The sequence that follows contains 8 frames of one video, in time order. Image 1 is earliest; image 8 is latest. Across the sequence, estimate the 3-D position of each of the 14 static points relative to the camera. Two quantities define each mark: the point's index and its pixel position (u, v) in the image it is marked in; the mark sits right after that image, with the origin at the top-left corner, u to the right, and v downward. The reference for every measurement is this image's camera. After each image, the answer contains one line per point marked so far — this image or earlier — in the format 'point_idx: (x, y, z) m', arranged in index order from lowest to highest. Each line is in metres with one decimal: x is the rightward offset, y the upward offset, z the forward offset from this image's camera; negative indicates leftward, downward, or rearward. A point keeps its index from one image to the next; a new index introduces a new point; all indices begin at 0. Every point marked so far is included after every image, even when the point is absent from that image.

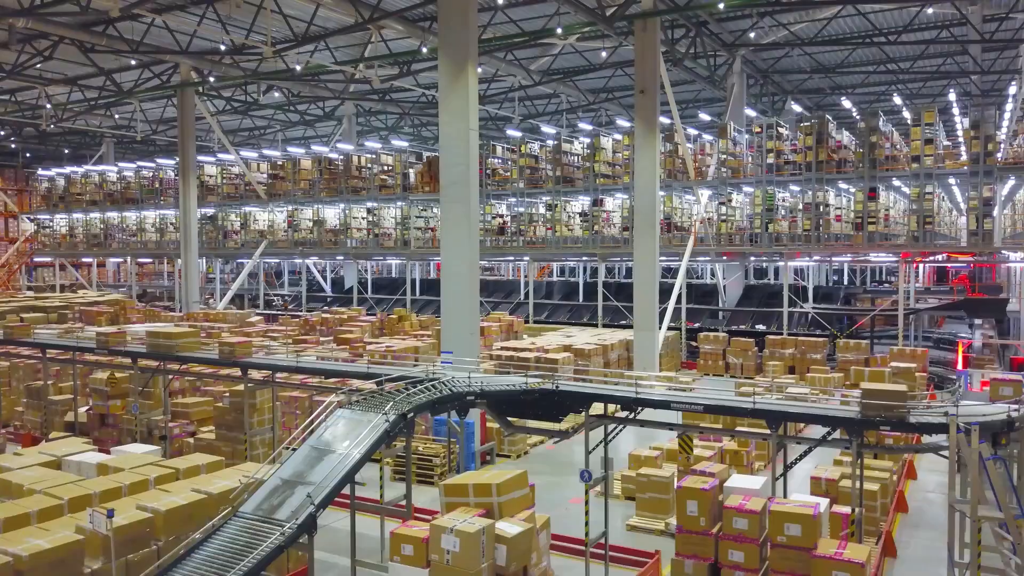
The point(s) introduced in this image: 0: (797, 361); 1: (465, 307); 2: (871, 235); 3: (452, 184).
0: (+7.2, -1.9, +18.9) m
1: (-0.8, -0.3, +11.2) m
2: (+9.2, +1.4, +19.0) m
3: (-0.9, +1.5, +11.0) m
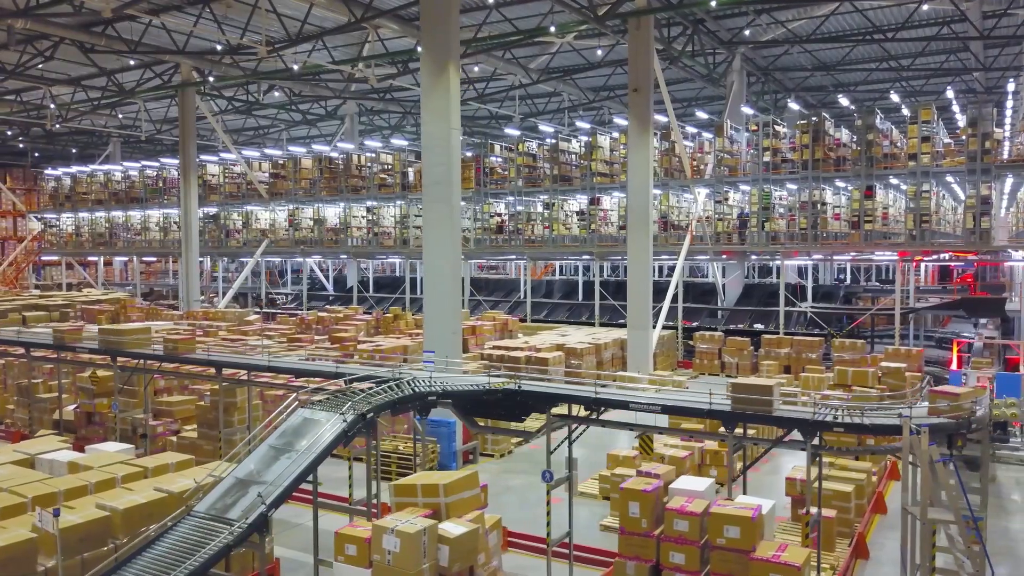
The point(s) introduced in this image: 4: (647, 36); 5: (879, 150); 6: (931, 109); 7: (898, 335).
0: (+7.1, -1.8, +18.7) m
1: (-1.0, -0.3, +11.2) m
2: (+9.0, +1.4, +18.8) m
3: (-1.2, +1.5, +11.0) m
4: (+3.1, +5.9, +17.3) m
5: (+9.4, +3.5, +19.0) m
6: (+10.3, +4.4, +18.3) m
7: (+10.0, -1.2, +19.4) m
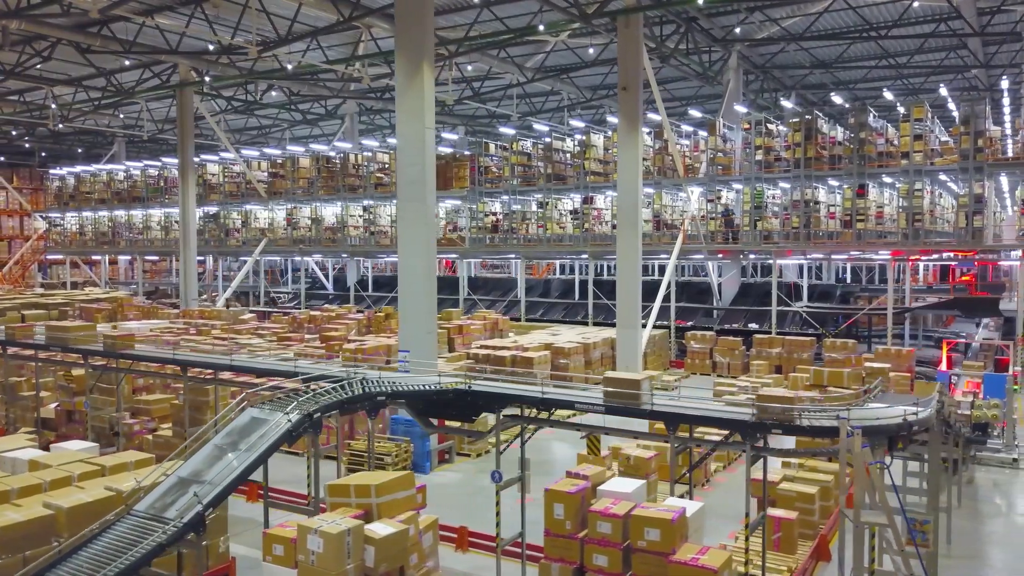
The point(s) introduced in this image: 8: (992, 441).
0: (+6.8, -1.8, +18.6) m
1: (-1.4, -0.3, +11.2) m
2: (+8.8, +1.4, +18.7) m
3: (-1.6, +1.5, +10.9) m
4: (+2.9, +5.9, +17.2) m
5: (+9.1, +3.6, +18.9) m
6: (+10.0, +4.4, +18.1) m
7: (+9.7, -1.2, +19.2) m
8: (+7.3, -2.3, +11.3) m
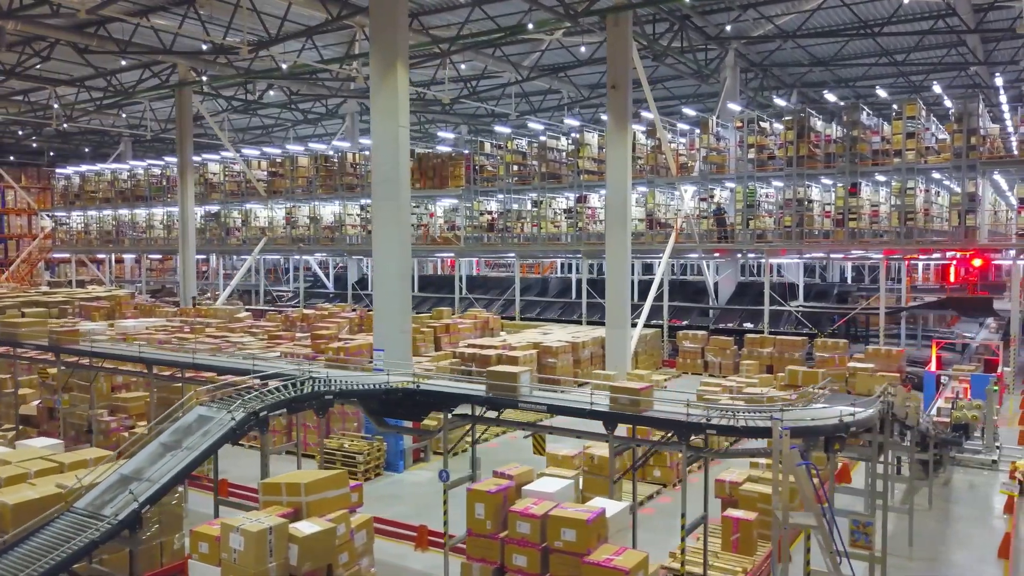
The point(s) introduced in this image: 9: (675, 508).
0: (+6.5, -1.8, +18.5) m
1: (-1.7, -0.3, +11.2) m
2: (+8.5, +1.4, +18.6) m
3: (-1.9, +1.6, +10.9) m
4: (+2.6, +5.9, +17.1) m
5: (+8.9, +3.6, +18.7) m
6: (+9.8, +4.4, +17.9) m
7: (+9.5, -1.2, +19.1) m
8: (+6.9, -2.3, +11.2) m
9: (+2.1, -2.8, +9.6) m
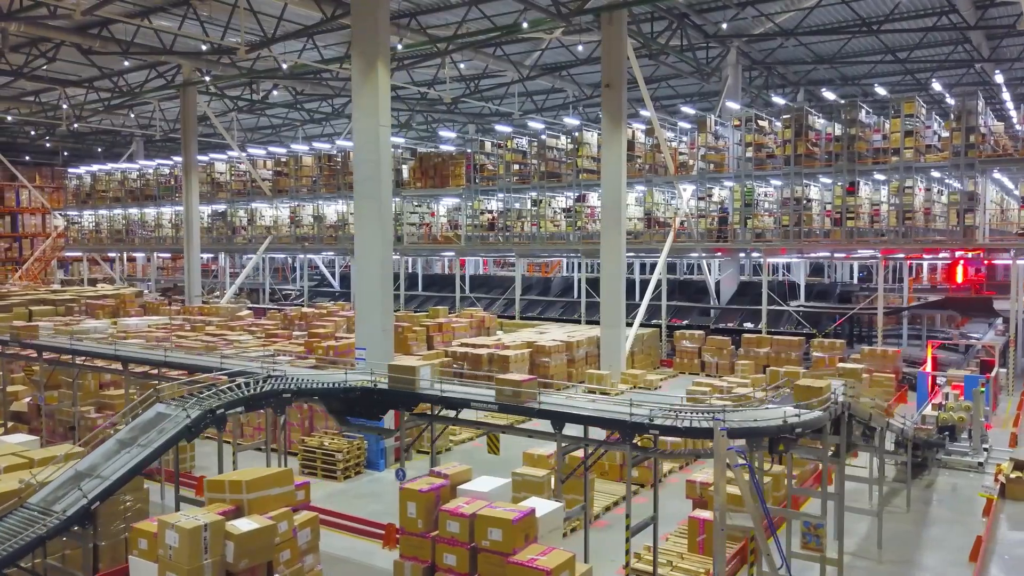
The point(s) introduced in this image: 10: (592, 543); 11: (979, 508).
0: (+6.4, -1.8, +18.4) m
1: (-2.0, -0.2, +11.2) m
2: (+8.4, +1.4, +18.4) m
3: (-2.2, +1.6, +11.0) m
4: (+2.5, +5.9, +17.1) m
5: (+8.7, +3.6, +18.6) m
6: (+9.6, +4.4, +17.8) m
7: (+9.3, -1.2, +18.9) m
8: (+6.7, -2.3, +11.1) m
9: (+1.8, -2.8, +9.6) m
10: (+0.9, -3.0, +8.6) m
11: (+5.6, -2.6, +9.0) m
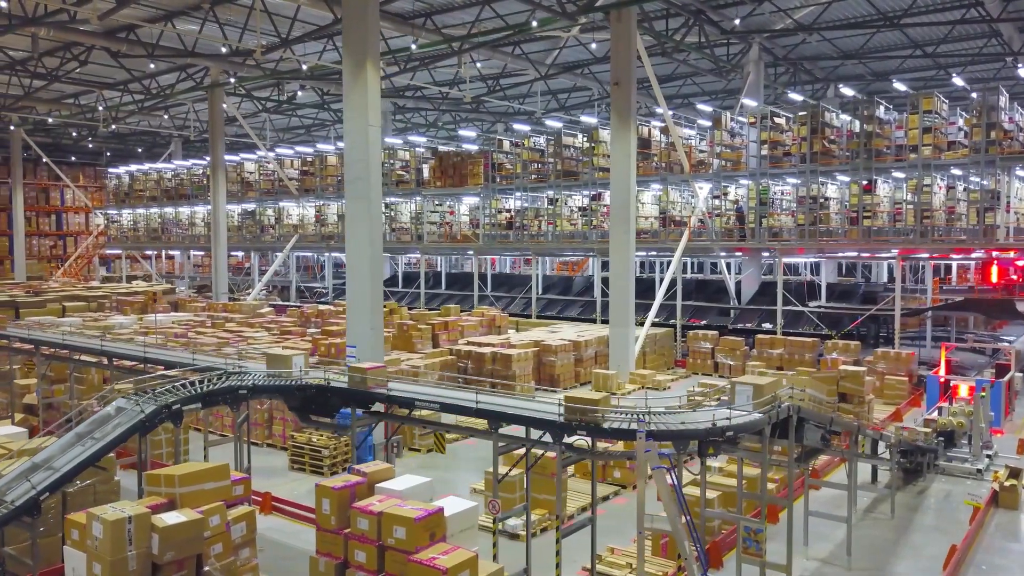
0: (+6.6, -1.8, +18.1) m
1: (-2.1, -0.2, +11.3) m
2: (+8.6, +1.4, +18.0) m
3: (-2.3, +1.6, +11.1) m
4: (+2.6, +5.9, +17.0) m
5: (+9.0, +3.6, +18.1) m
6: (+9.8, +4.4, +17.3) m
7: (+9.6, -1.2, +18.4) m
8: (+6.5, -2.3, +10.7) m
9: (+1.5, -2.8, +9.5) m
10: (+0.6, -3.0, +8.6) m
11: (+5.4, -2.7, +8.7) m
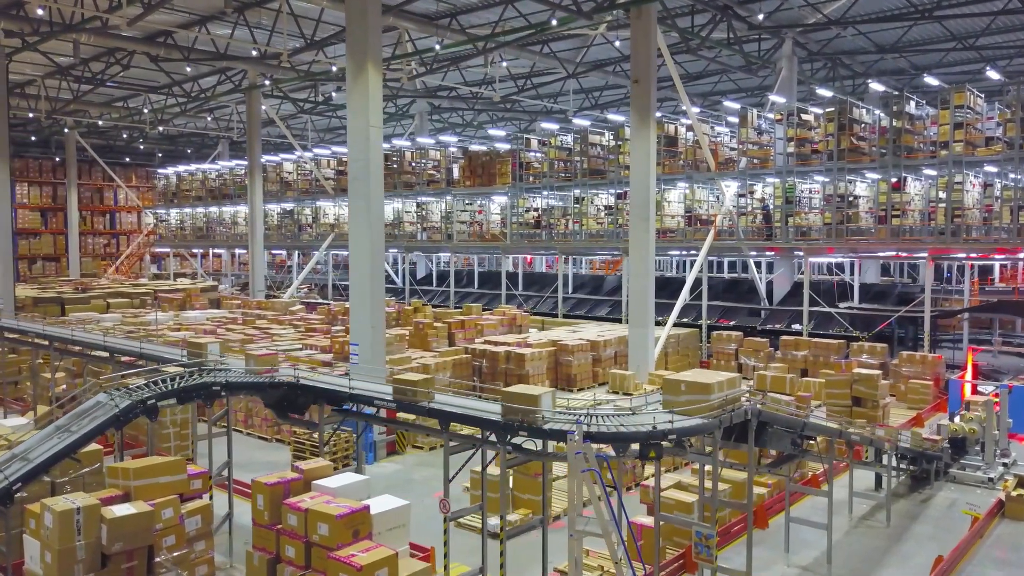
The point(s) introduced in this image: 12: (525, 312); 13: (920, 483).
0: (+7.1, -1.8, +17.7) m
1: (-2.1, -0.2, +11.5) m
2: (+9.0, +1.4, +17.4) m
3: (-2.3, +1.6, +11.3) m
4: (+3.0, +5.9, +16.8) m
5: (+9.4, +3.5, +17.5) m
6: (+10.2, +4.4, +16.6) m
7: (+10.0, -1.2, +17.8) m
8: (+6.4, -2.4, +10.4) m
9: (+1.4, -2.8, +9.4) m
10: (+0.4, -3.0, +8.5) m
11: (+5.2, -2.7, +8.4) m
12: (+0.4, -0.6, +19.9) m
13: (+5.7, -2.7, +10.4) m
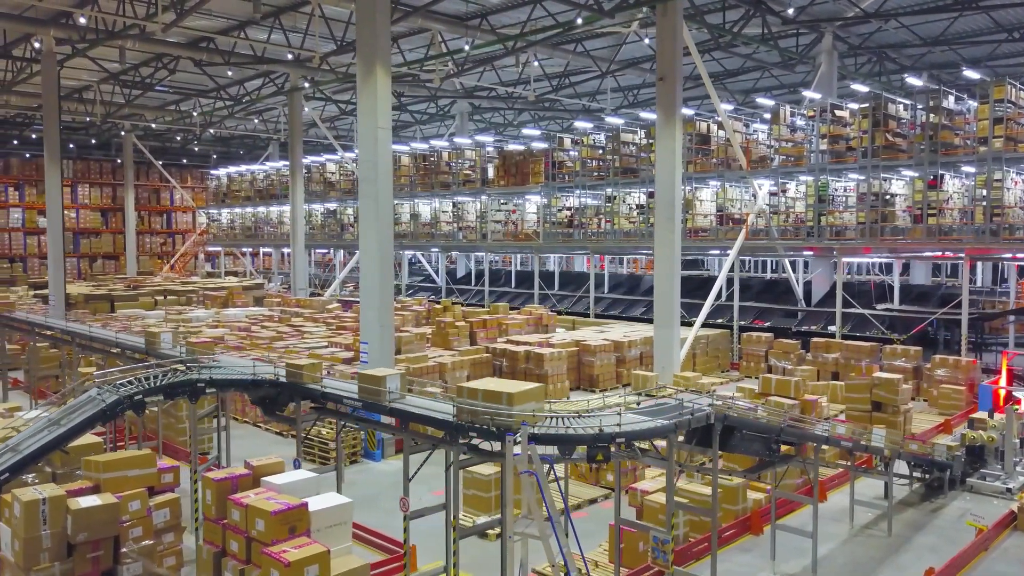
0: (+7.6, -1.8, +17.2) m
1: (-2.0, -0.2, +11.6) m
2: (+9.6, +1.3, +16.8) m
3: (-2.2, +1.6, +11.4) m
4: (+3.6, +5.9, +16.5) m
5: (+10.0, +3.5, +16.9) m
6: (+10.7, +4.4, +15.9) m
7: (+10.6, -1.3, +17.1) m
8: (+6.5, -2.4, +9.9) m
9: (+1.4, -2.8, +9.3) m
10: (+0.3, -3.0, +8.5) m
11: (+5.1, -2.7, +8.1) m
12: (+1.1, -0.6, +19.9) m
13: (+5.7, -2.8, +10.0) m
